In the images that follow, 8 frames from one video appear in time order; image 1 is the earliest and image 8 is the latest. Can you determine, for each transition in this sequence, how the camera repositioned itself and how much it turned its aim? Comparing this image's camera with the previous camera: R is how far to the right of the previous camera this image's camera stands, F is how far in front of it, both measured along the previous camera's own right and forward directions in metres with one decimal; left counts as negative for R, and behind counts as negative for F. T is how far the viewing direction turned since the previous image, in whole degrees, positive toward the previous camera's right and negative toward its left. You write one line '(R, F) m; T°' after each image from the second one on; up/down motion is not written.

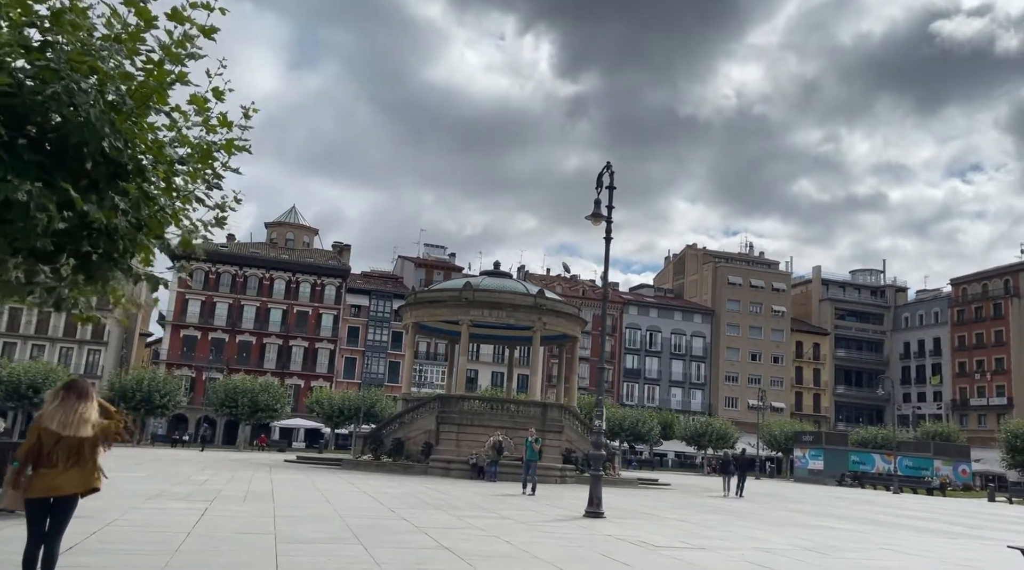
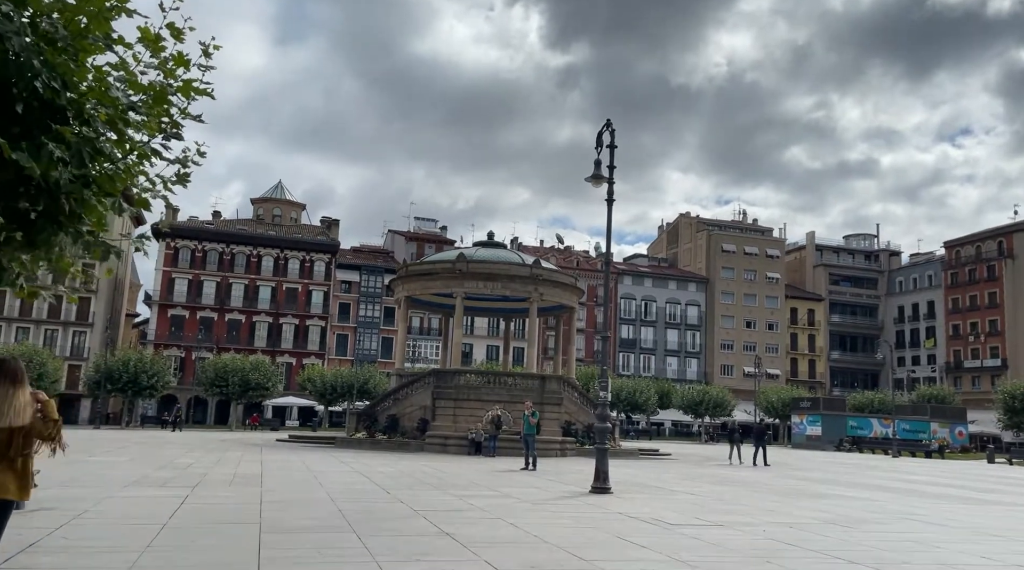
(-0.1, +0.9) m; +1°
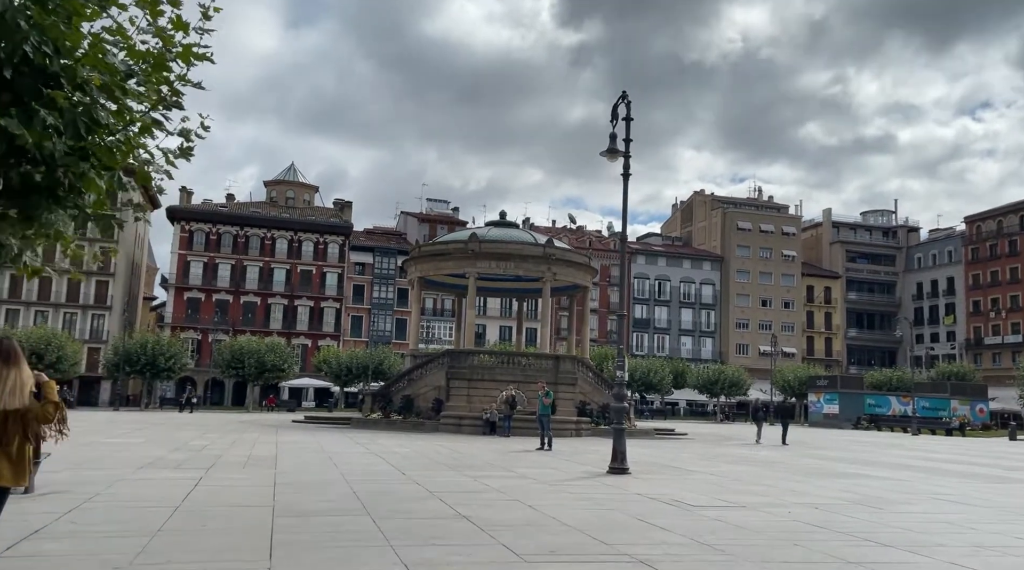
(0.0, +0.3) m; -1°
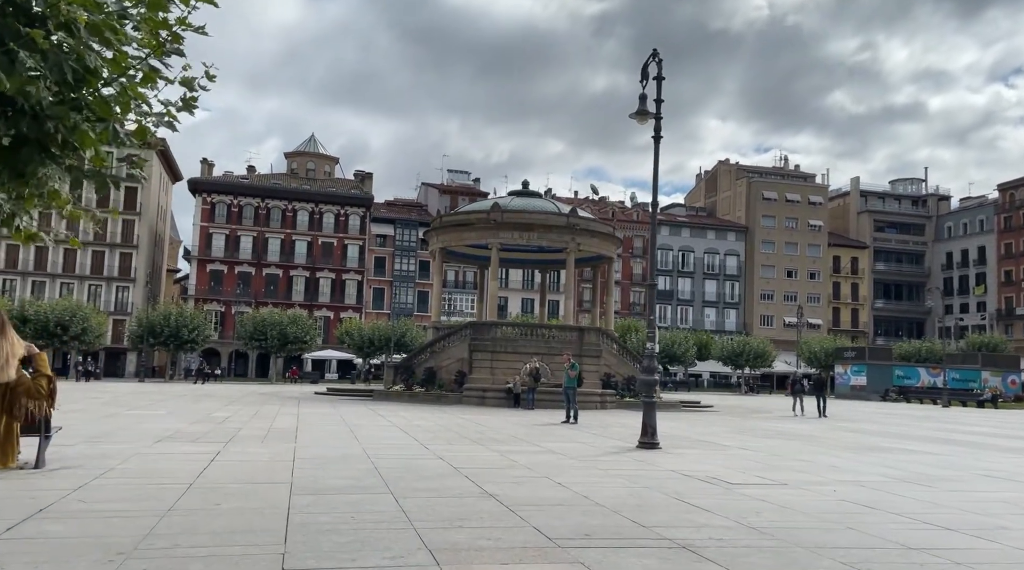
(-0.1, +0.6) m; -1°
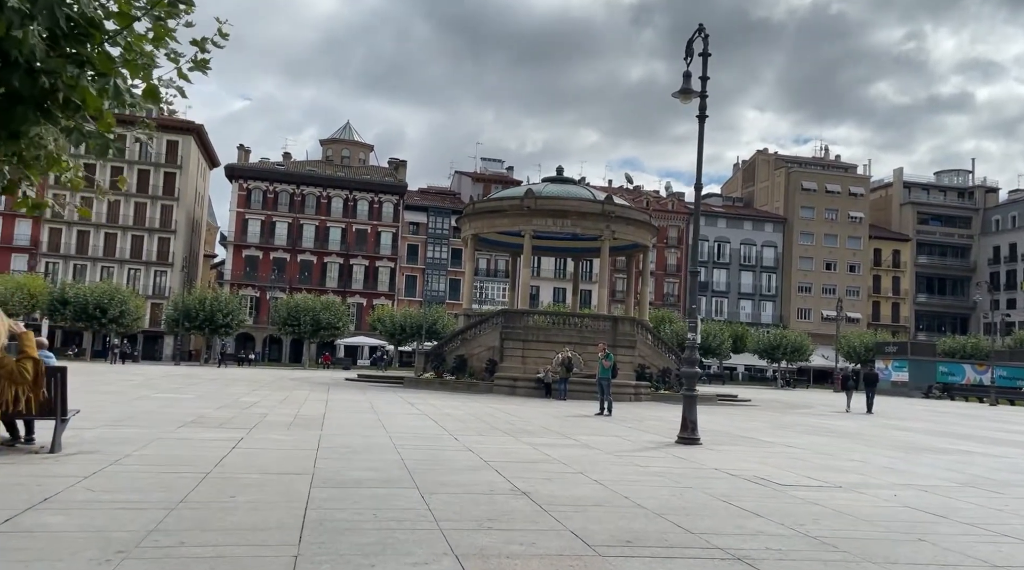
(0.0, +0.6) m; -2°
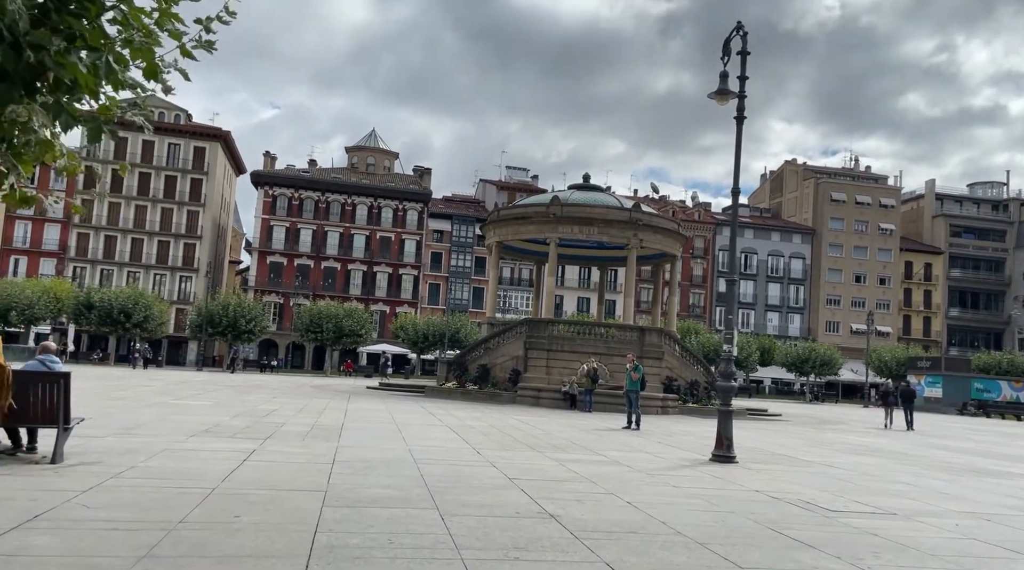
(-0.1, +0.6) m; -2°
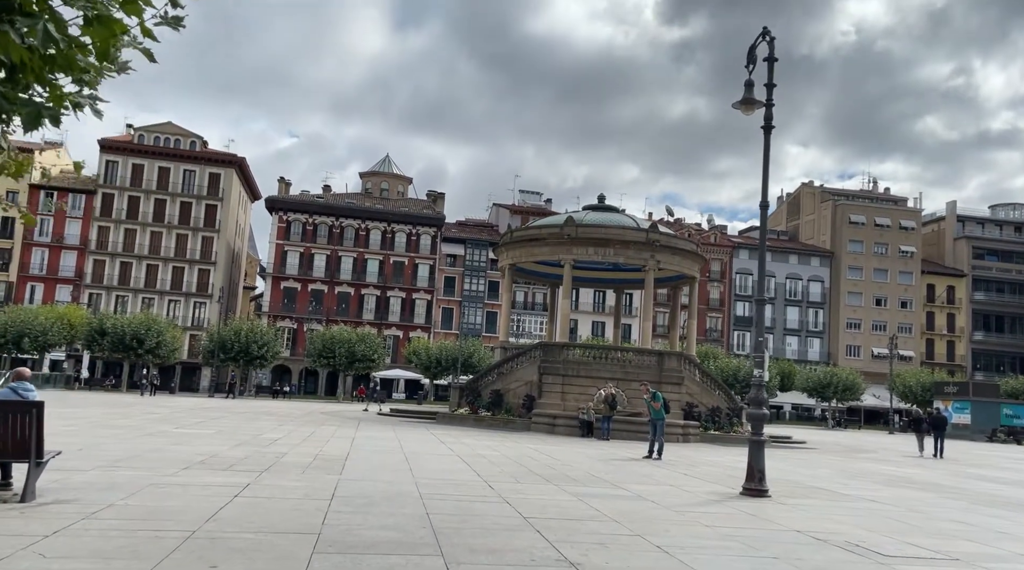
(0.0, +0.8) m; -1°
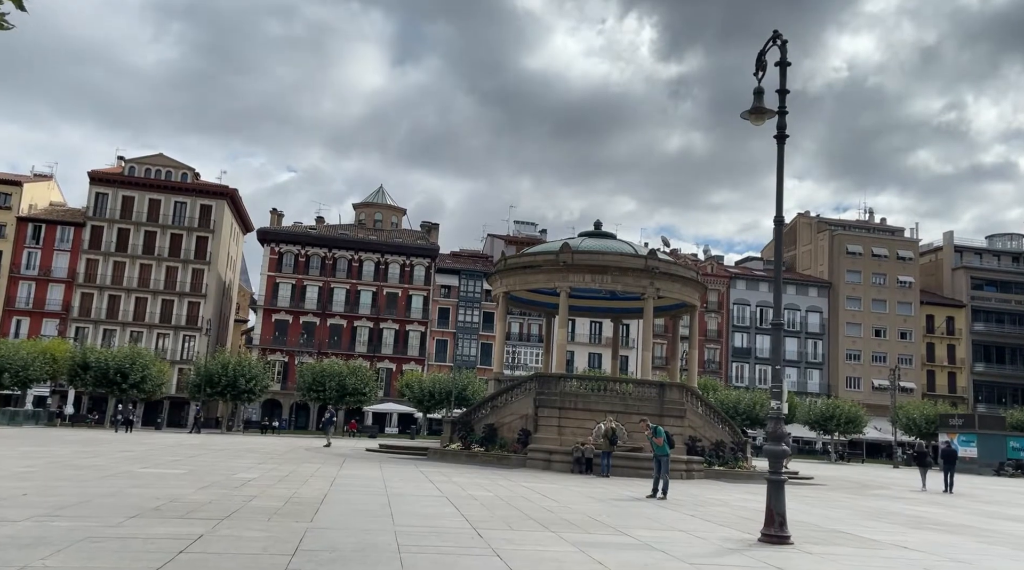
(0.0, +1.1) m; 0°
